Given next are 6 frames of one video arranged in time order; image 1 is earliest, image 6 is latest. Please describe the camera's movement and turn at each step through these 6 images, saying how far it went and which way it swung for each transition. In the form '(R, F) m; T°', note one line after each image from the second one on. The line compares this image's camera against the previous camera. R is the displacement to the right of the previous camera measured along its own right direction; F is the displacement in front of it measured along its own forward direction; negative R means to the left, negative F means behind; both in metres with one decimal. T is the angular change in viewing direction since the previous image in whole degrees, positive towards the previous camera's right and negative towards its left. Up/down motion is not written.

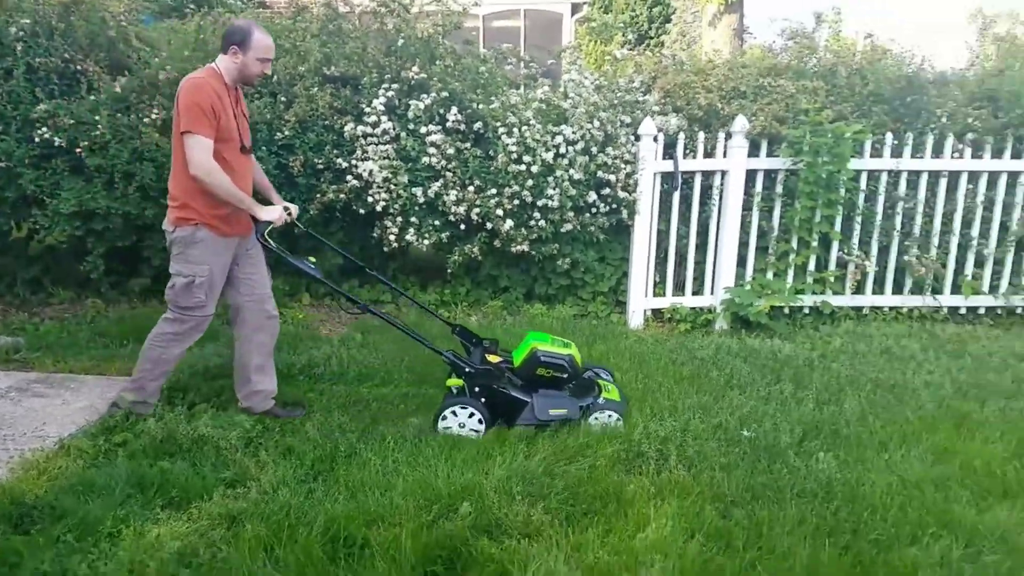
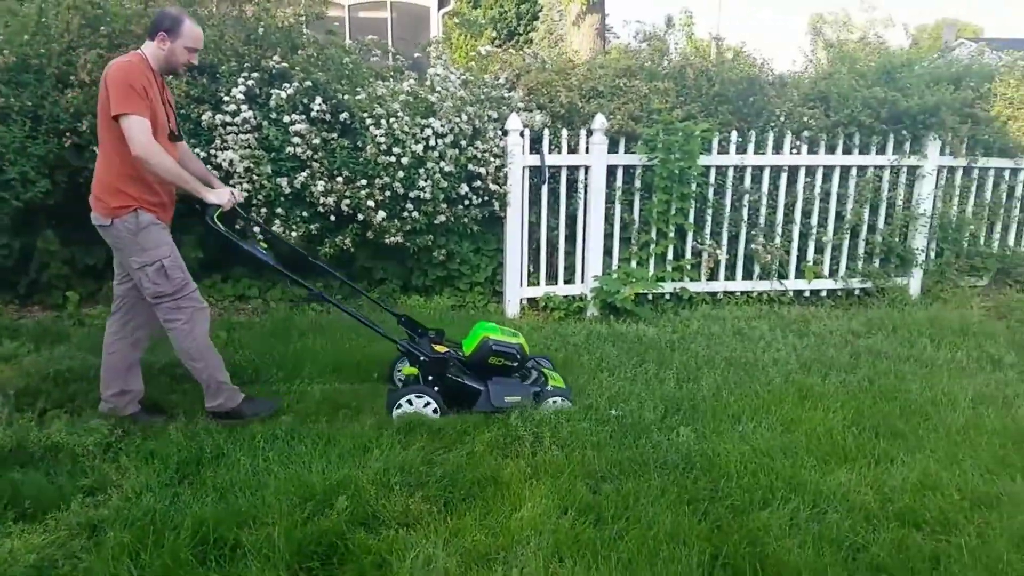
(0.0, -0.1) m; +9°
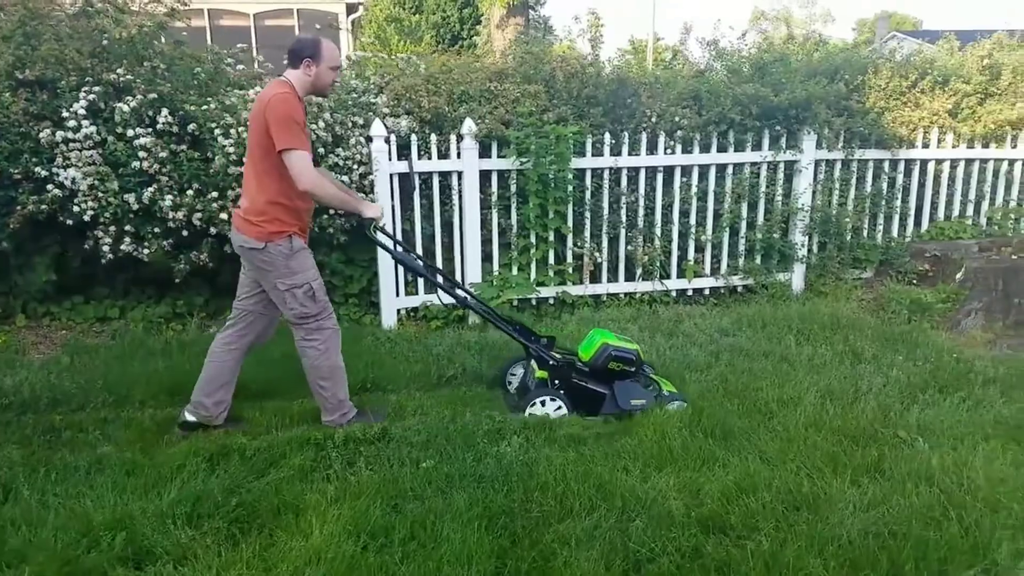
(+0.8, +0.1) m; +2°
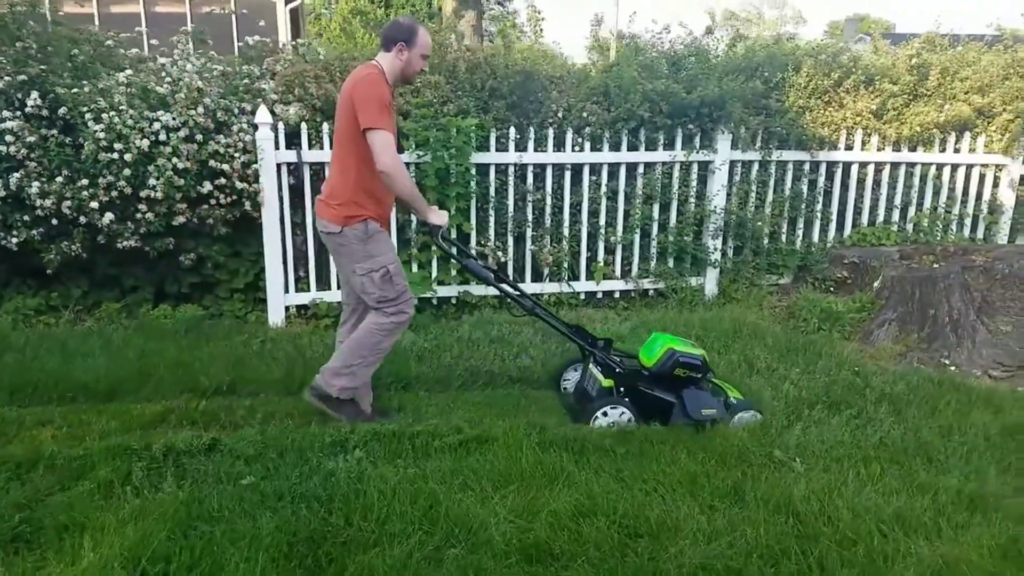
(+0.6, +0.3) m; +1°
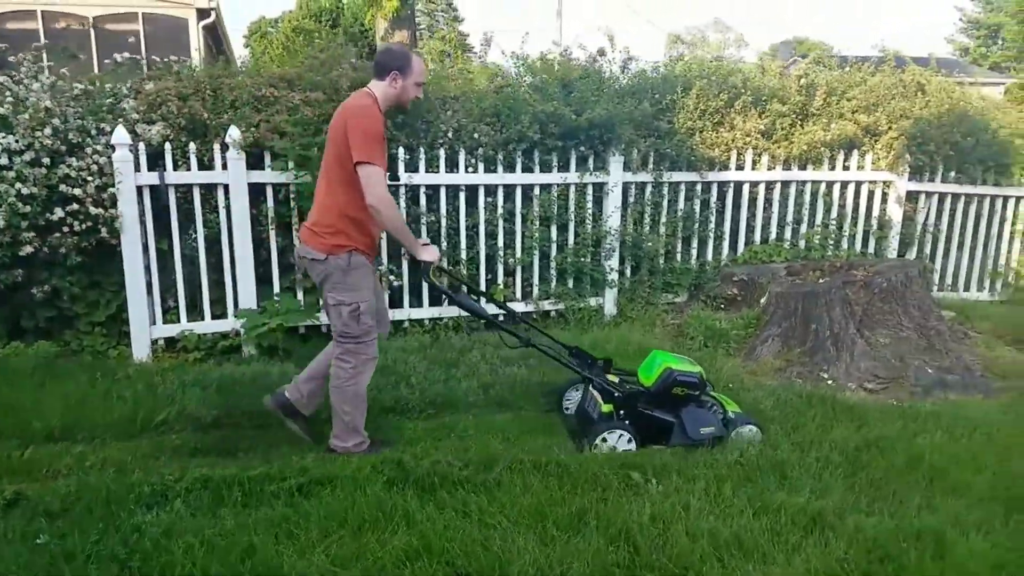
(+0.5, 0.0) m; +3°
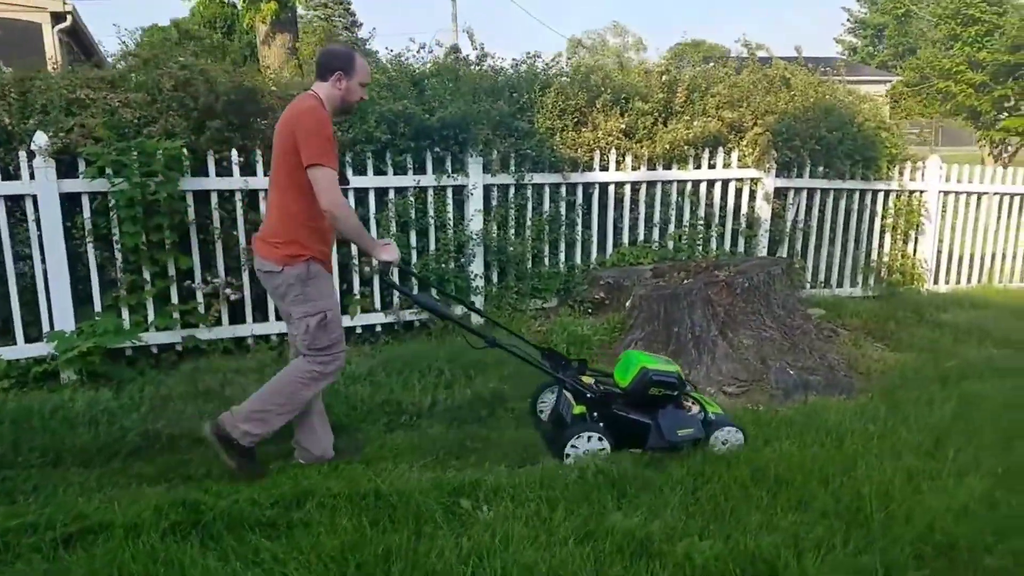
(+0.5, +0.3) m; +5°
